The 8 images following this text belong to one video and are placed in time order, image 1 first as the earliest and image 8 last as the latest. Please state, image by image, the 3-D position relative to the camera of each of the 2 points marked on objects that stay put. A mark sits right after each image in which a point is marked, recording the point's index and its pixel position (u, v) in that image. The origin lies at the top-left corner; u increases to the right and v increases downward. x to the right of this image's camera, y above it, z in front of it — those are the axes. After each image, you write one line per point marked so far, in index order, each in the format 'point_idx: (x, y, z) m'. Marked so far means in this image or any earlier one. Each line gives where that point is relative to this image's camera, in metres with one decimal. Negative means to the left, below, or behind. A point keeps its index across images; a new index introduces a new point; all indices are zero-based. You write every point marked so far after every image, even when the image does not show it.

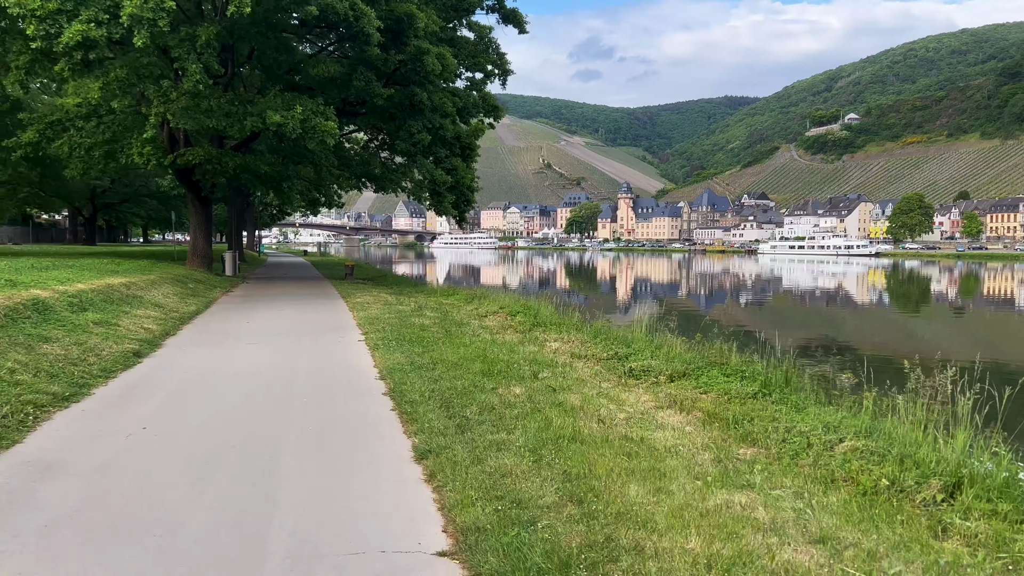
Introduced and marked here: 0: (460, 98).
0: (-1.0, +3.7, +16.0) m
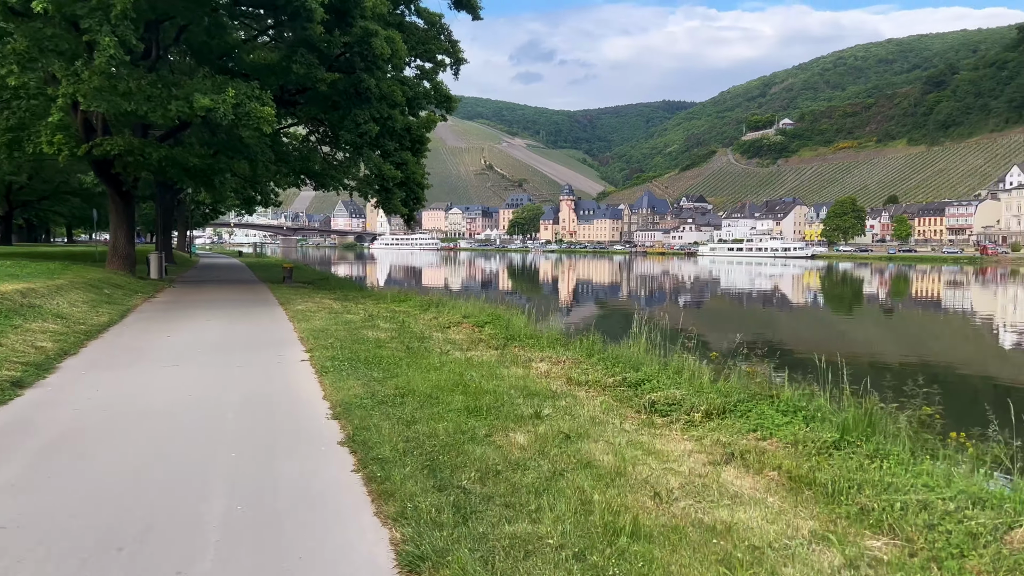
0: (-1.9, +3.6, +14.9) m
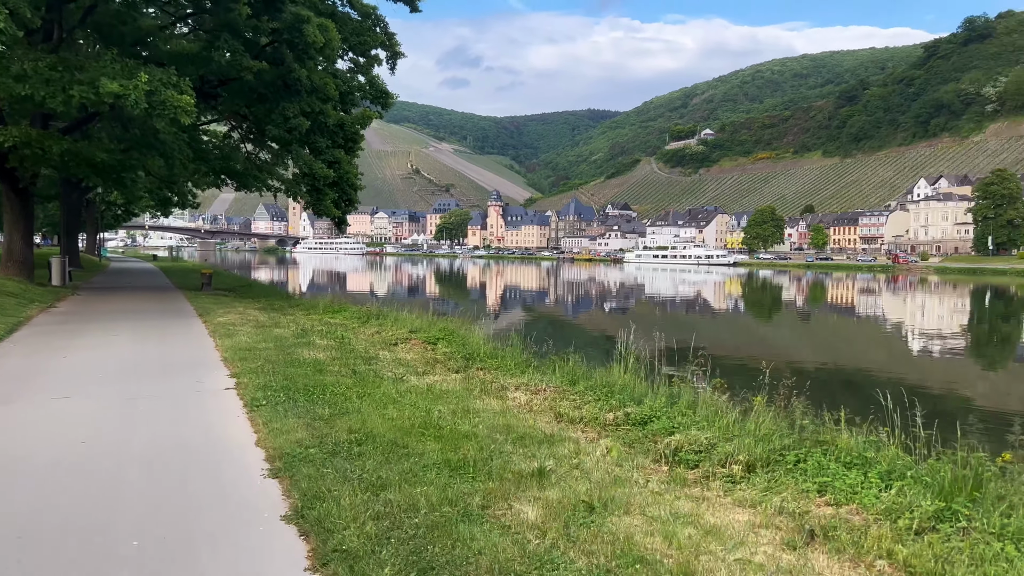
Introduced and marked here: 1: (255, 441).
0: (-2.9, +3.5, +13.9) m
1: (-1.1, -0.7, +3.5) m
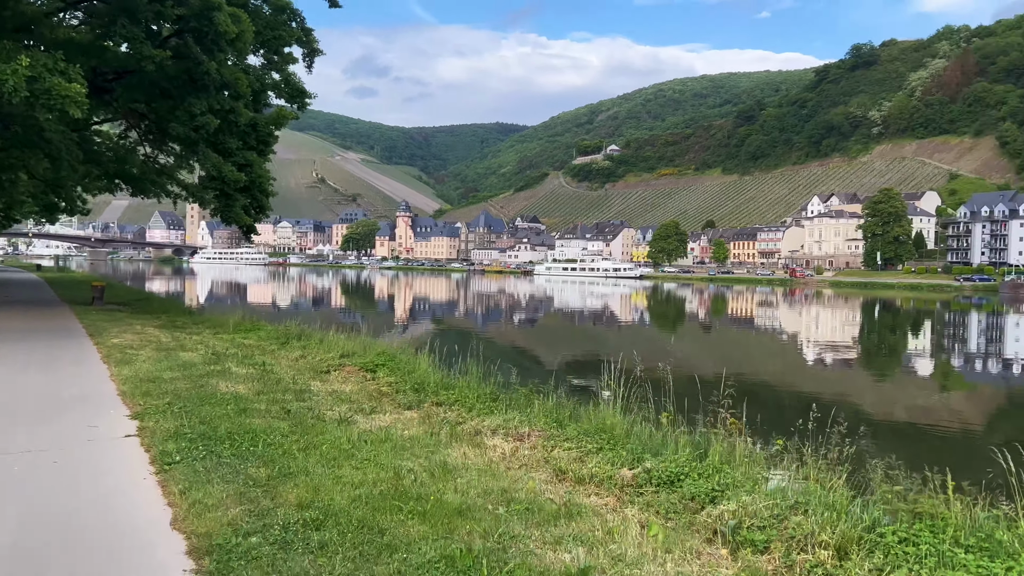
0: (-4.0, +3.3, +12.8) m
1: (-1.1, -0.7, +2.6) m
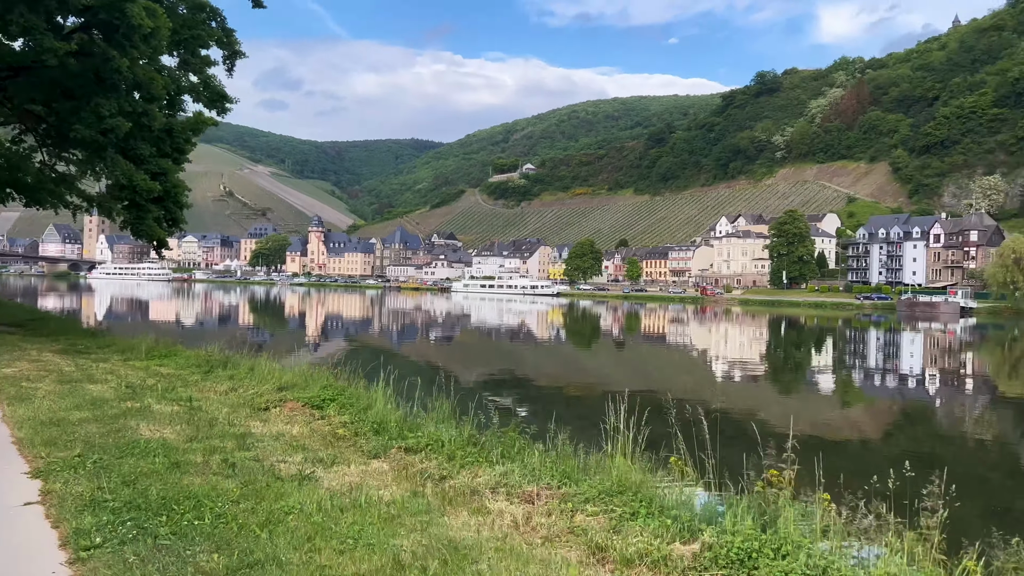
0: (-4.9, +3.0, +11.8) m
1: (-1.0, -0.8, +1.9) m
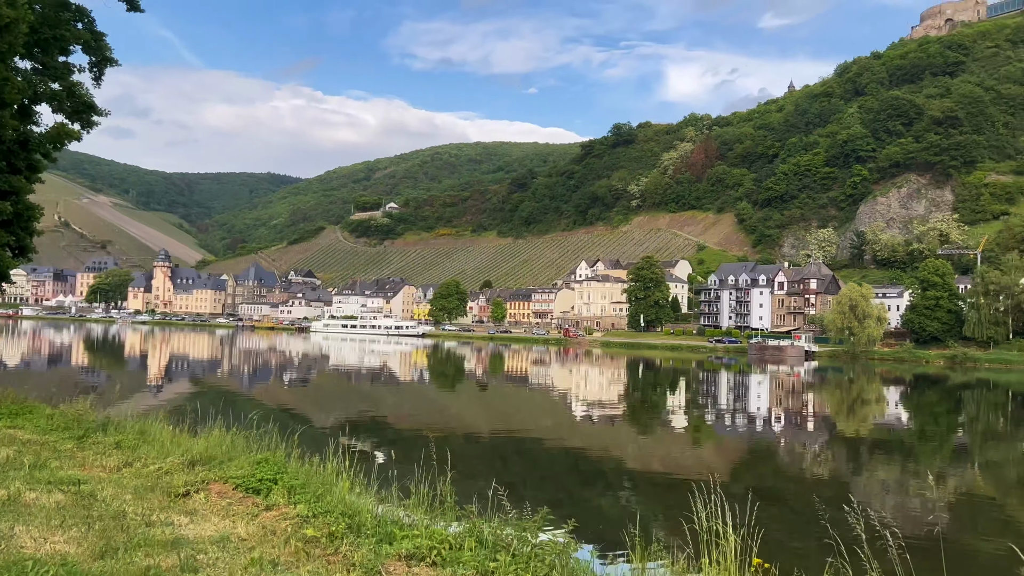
0: (-6.0, +2.5, +10.1) m
1: (-0.4, -0.9, +0.8) m
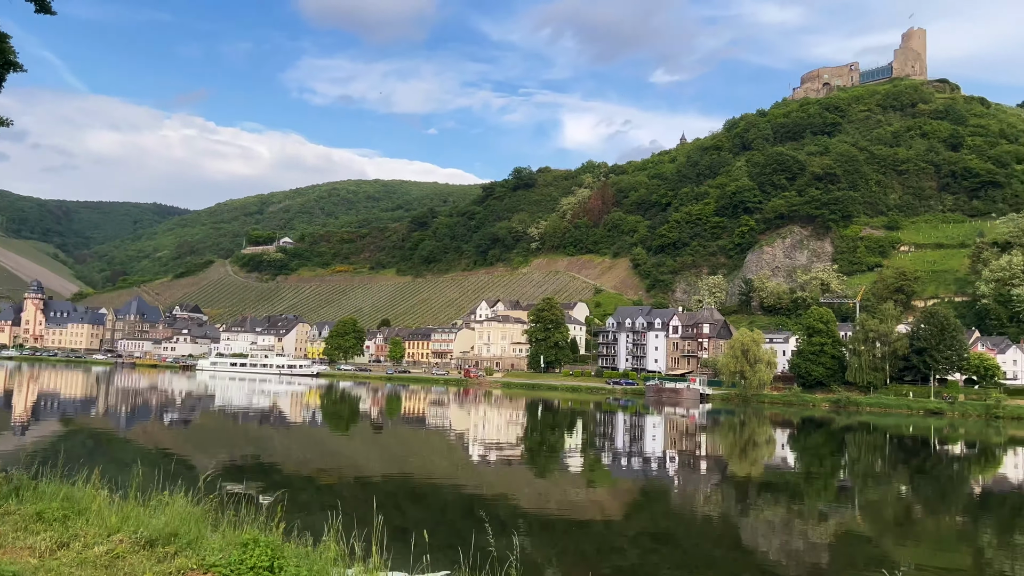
0: (-6.4, +2.2, +8.8) m
1: (+0.2, -0.9, +0.1) m
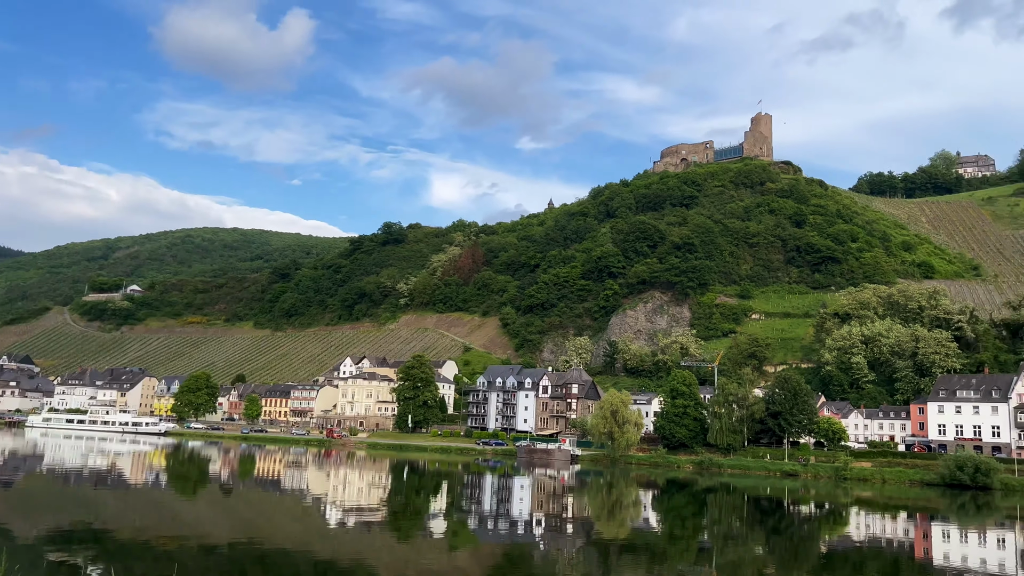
0: (-6.6, +1.9, +6.9) m
1: (+1.3, -0.9, -0.8) m
